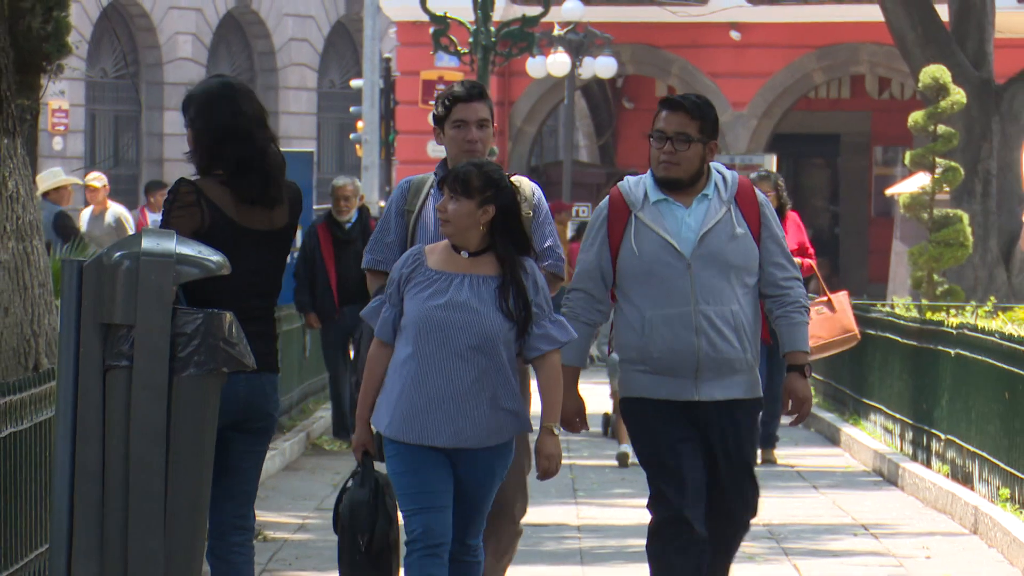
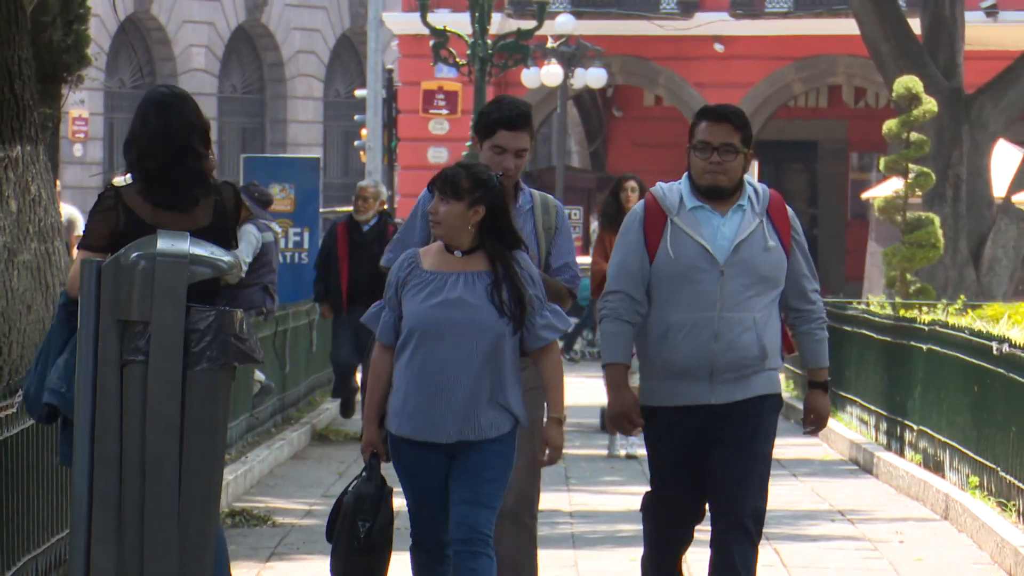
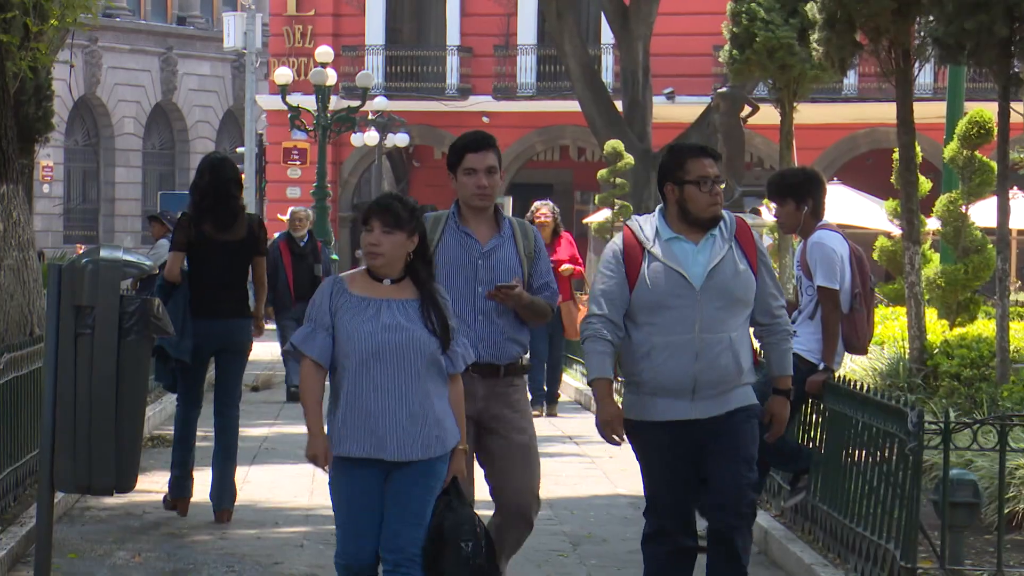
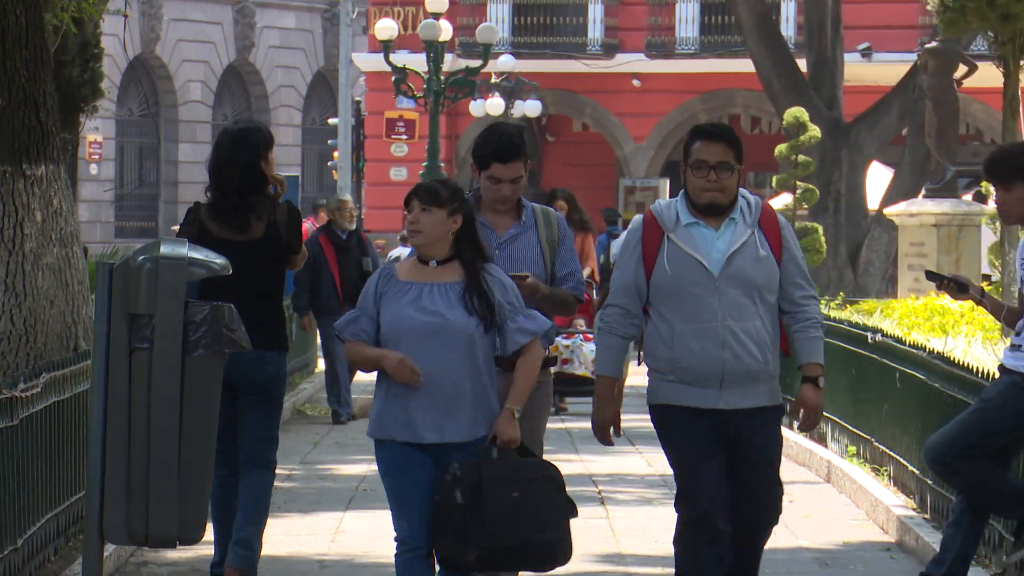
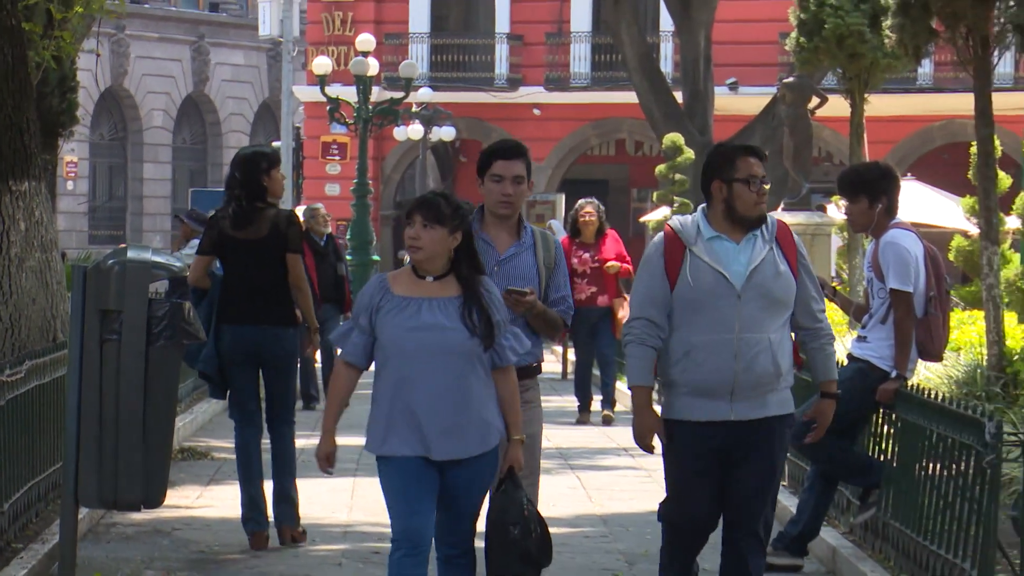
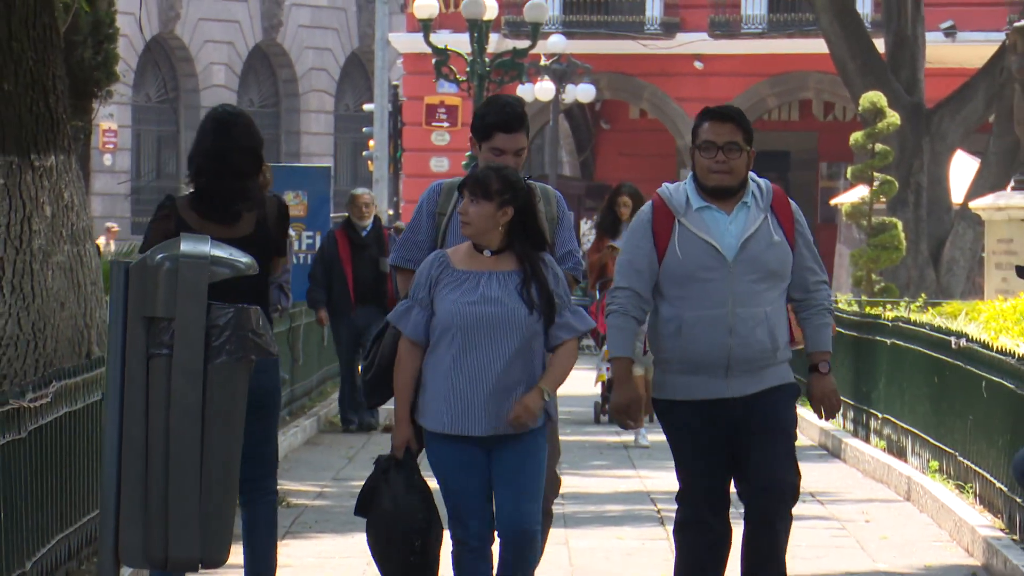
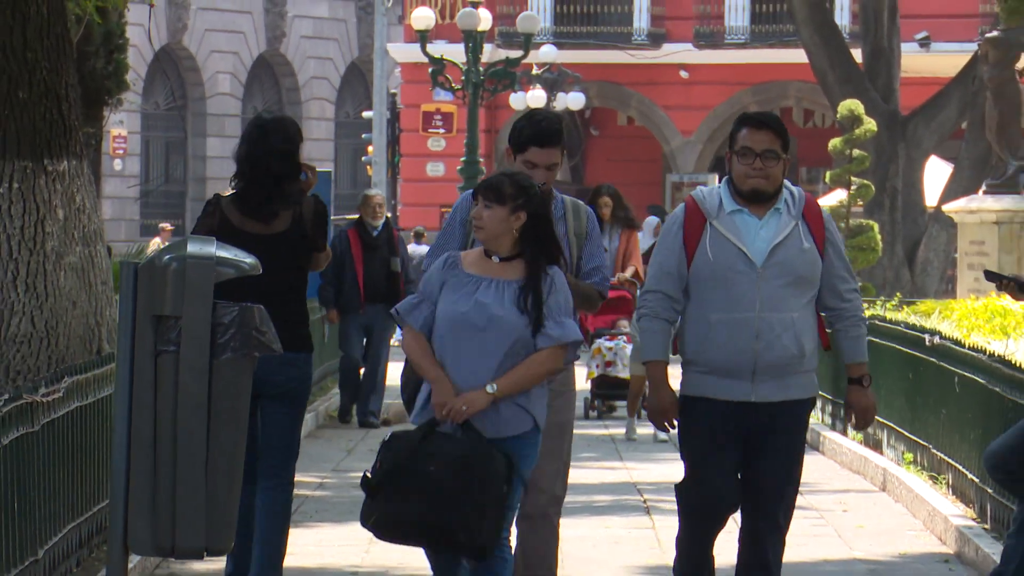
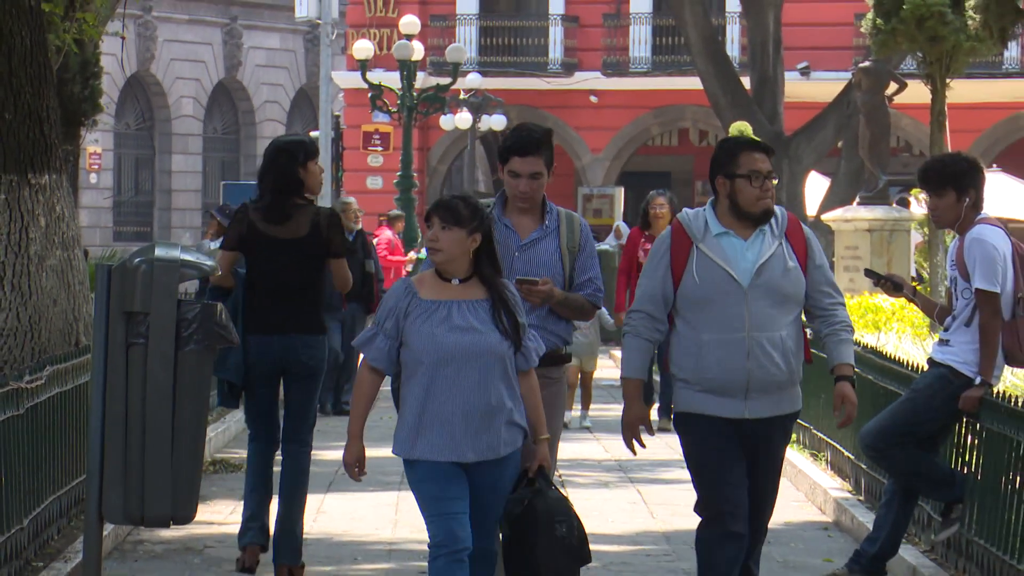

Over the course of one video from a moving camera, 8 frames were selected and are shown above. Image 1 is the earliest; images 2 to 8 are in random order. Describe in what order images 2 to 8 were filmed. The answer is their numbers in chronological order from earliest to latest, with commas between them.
2, 6, 7, 4, 8, 5, 3
